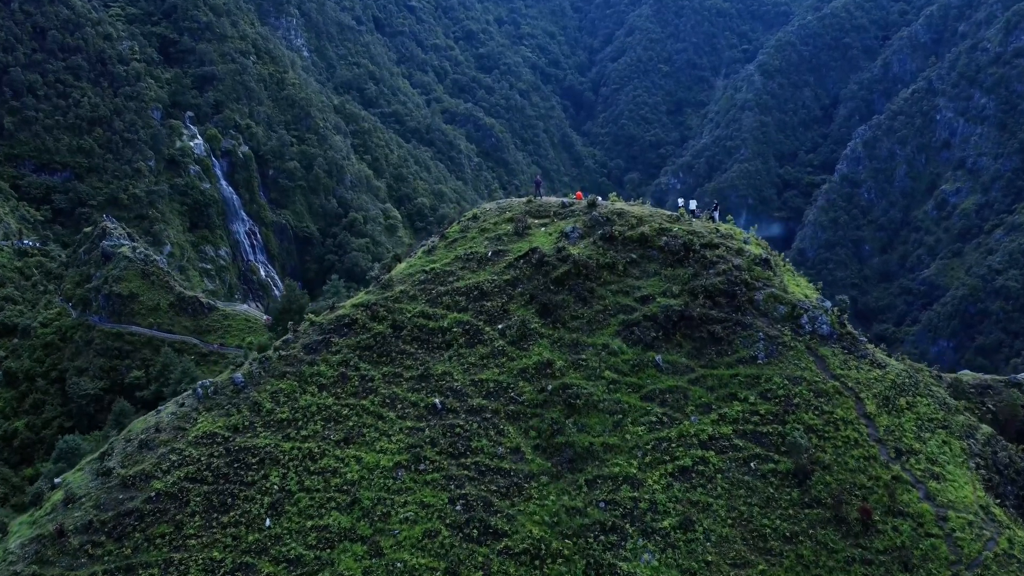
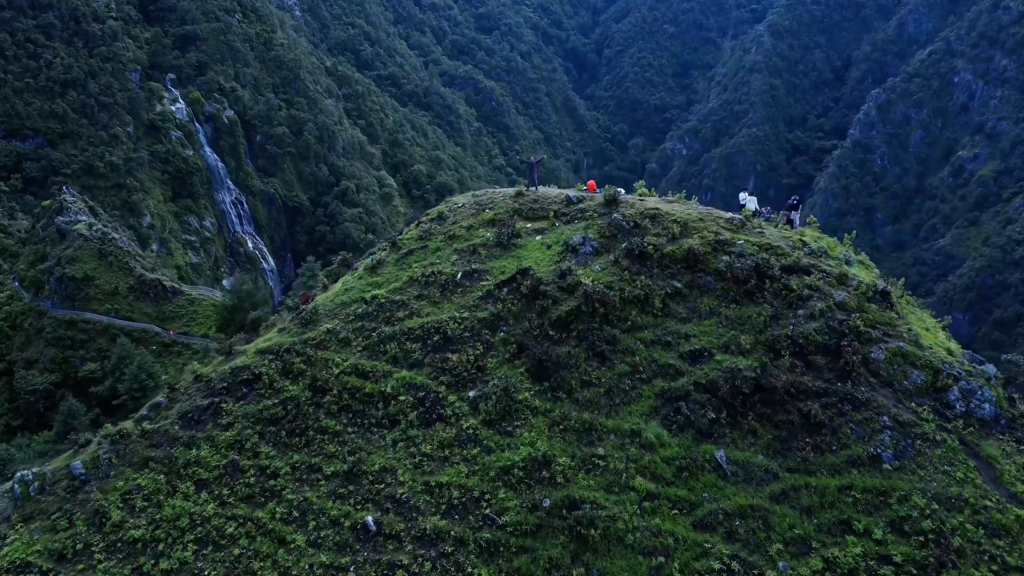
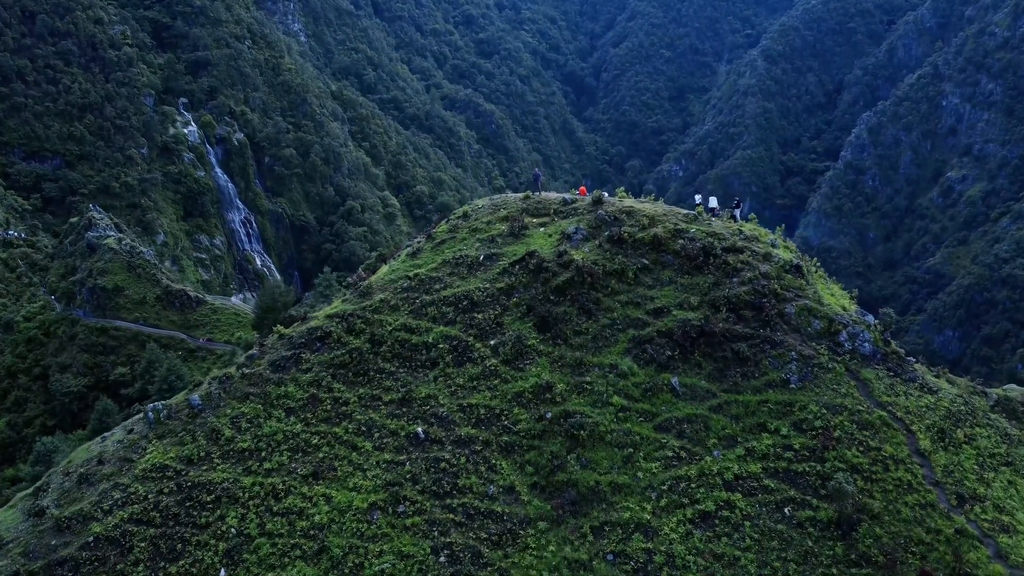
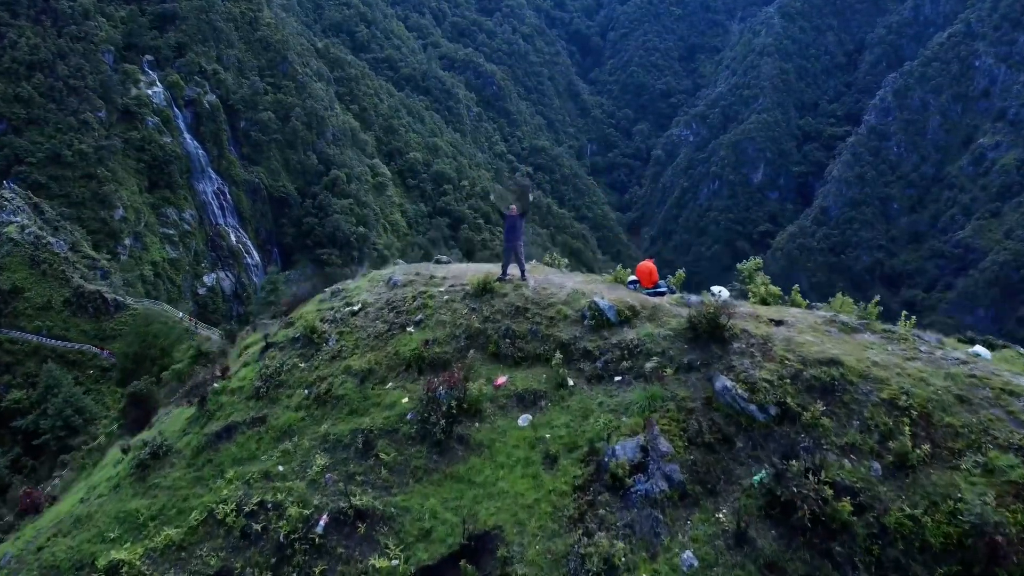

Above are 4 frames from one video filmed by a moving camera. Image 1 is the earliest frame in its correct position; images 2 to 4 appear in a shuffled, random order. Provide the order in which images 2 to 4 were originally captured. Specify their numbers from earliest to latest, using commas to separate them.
3, 2, 4
